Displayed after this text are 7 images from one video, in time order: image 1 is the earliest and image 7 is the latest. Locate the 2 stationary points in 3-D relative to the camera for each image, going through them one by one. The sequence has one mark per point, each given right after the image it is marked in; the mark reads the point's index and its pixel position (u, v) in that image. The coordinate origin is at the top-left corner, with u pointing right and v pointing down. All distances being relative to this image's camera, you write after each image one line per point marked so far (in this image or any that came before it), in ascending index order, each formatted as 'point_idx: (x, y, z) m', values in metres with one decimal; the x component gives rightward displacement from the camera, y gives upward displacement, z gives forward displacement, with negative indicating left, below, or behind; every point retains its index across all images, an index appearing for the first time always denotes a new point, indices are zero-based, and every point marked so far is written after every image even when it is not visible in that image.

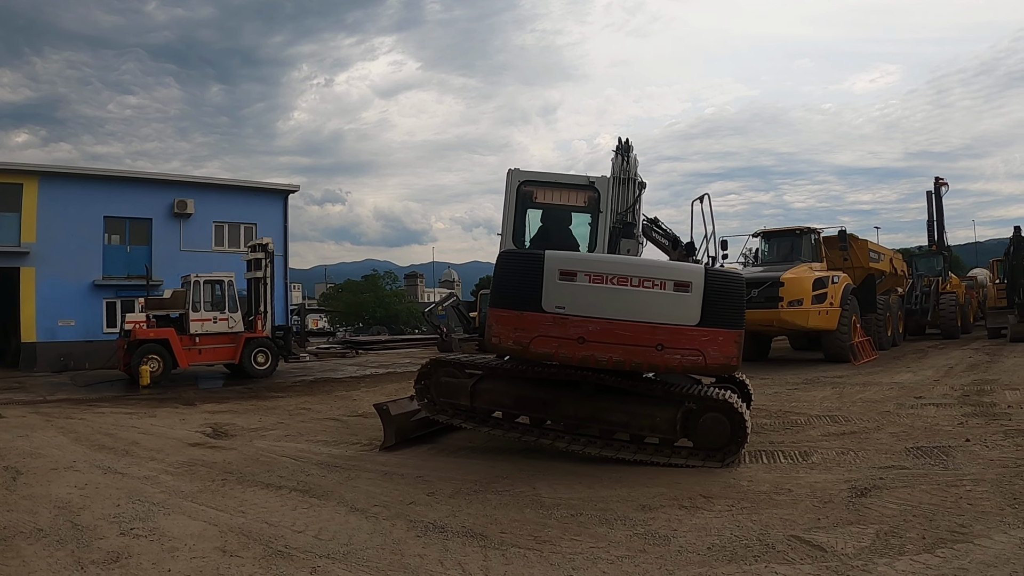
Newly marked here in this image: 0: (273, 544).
0: (-1.2, -1.3, +3.6) m
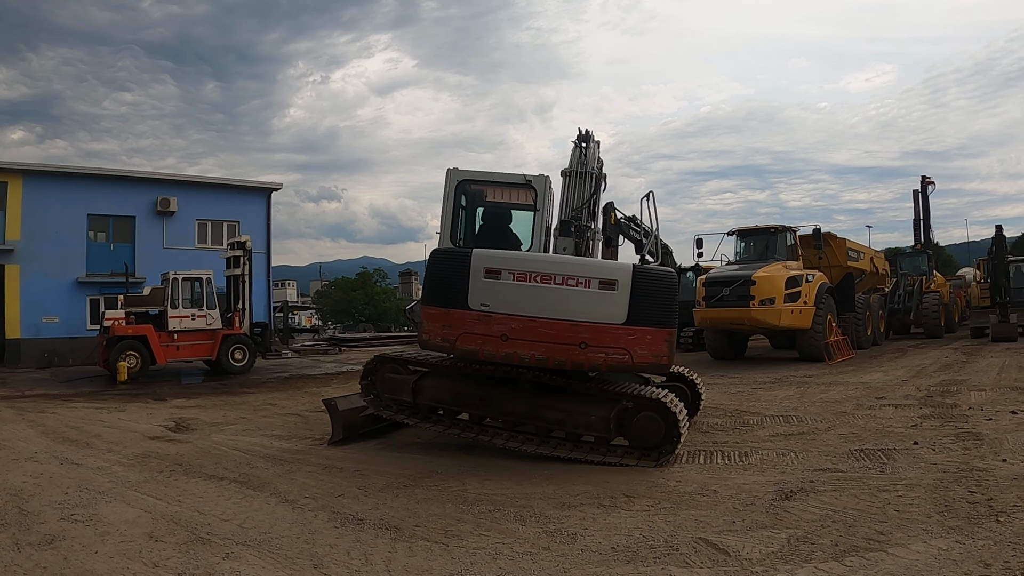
0: (-1.7, -1.3, +3.7) m
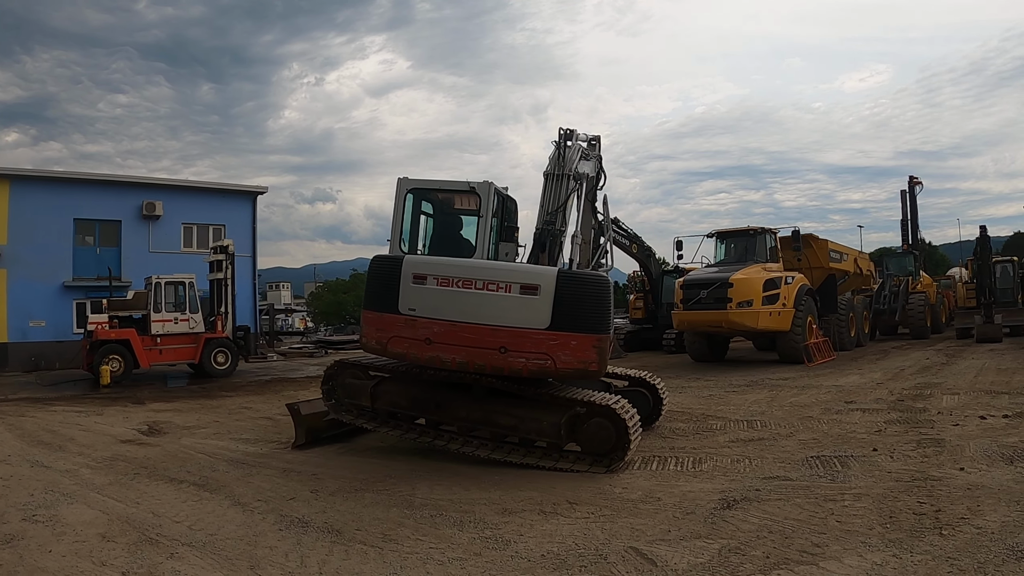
0: (-2.0, -1.4, +3.9) m
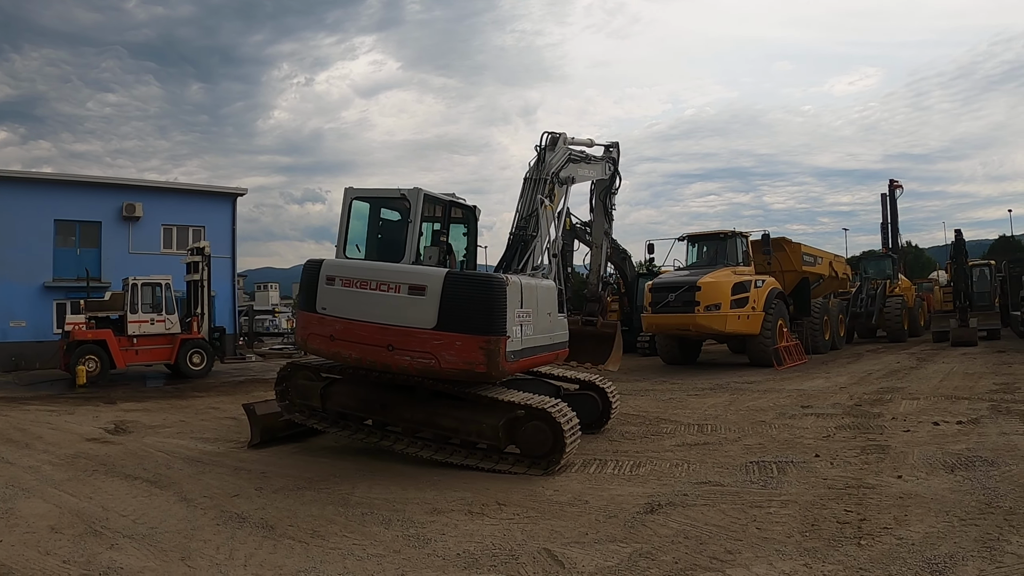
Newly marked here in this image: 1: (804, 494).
0: (-2.5, -1.4, +4.1) m
1: (+2.3, -1.6, +5.5) m
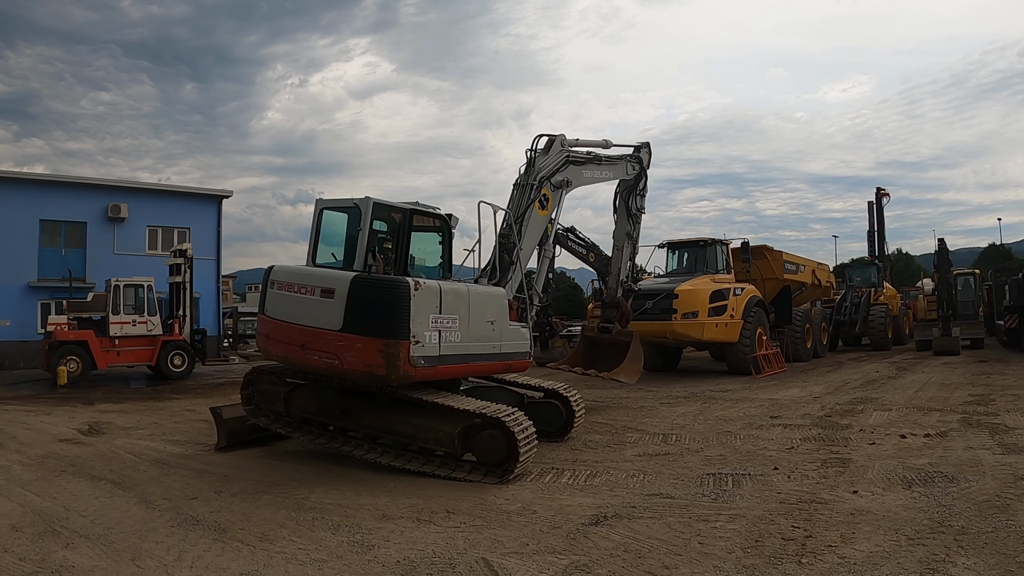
0: (-2.8, -1.5, +4.3) m
1: (+2.0, -1.7, +5.7) m
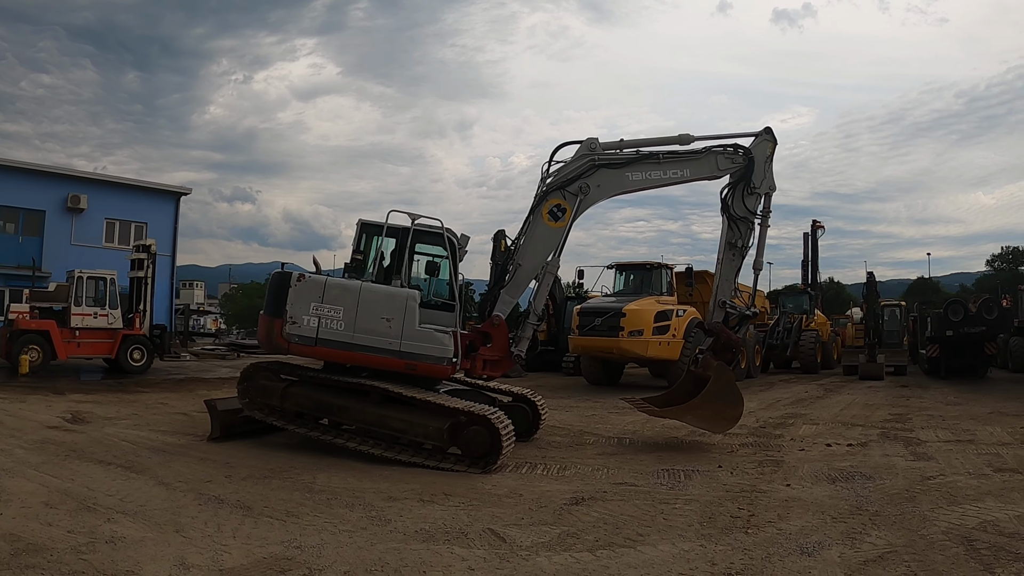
0: (-2.9, -1.4, +4.6) m
1: (+1.8, -1.9, +6.4) m
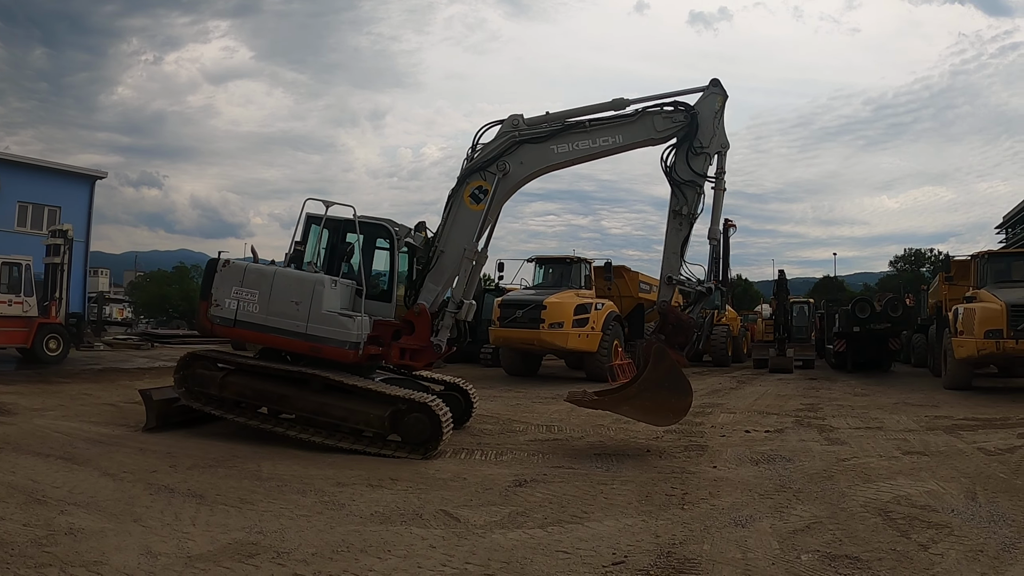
0: (-3.1, -1.3, +4.5) m
1: (+1.3, -1.8, +6.7) m
